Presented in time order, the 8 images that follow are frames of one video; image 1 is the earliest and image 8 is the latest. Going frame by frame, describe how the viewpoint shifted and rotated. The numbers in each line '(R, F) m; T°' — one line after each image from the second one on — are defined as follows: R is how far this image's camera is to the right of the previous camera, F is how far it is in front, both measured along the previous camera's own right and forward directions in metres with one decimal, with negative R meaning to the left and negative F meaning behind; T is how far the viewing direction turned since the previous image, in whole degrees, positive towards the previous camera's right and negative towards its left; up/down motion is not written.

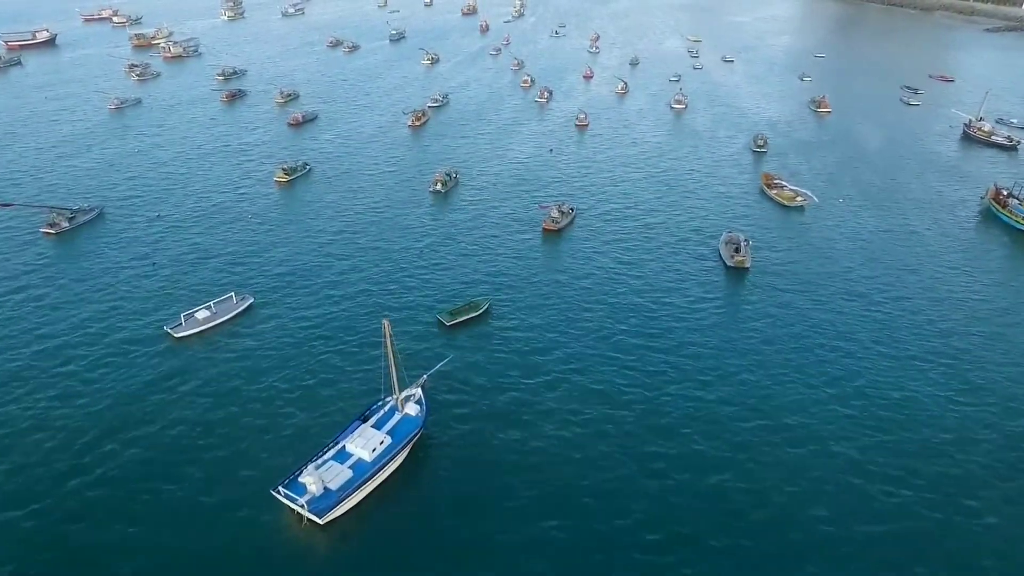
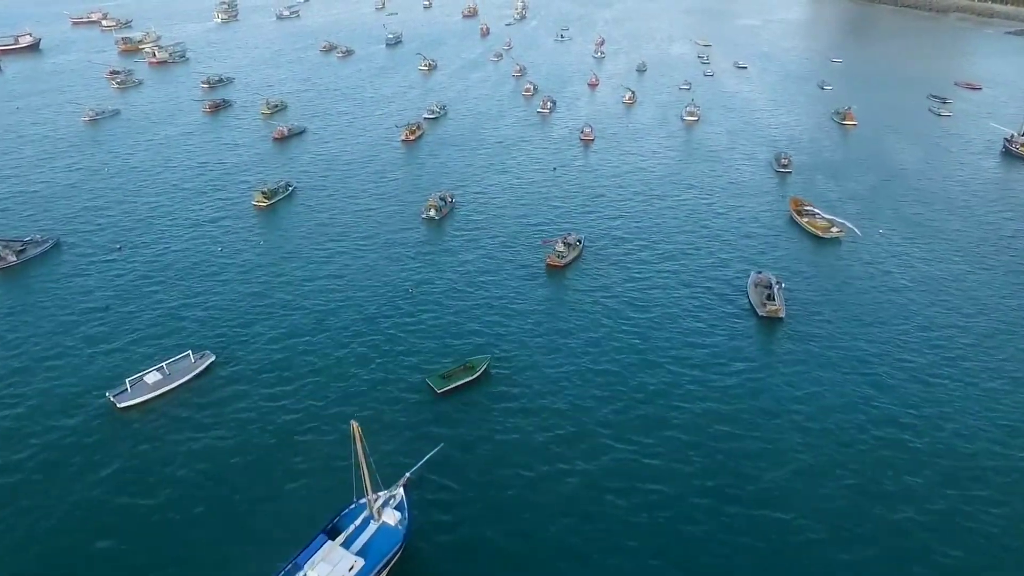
(+0.1, +12.6) m; 0°
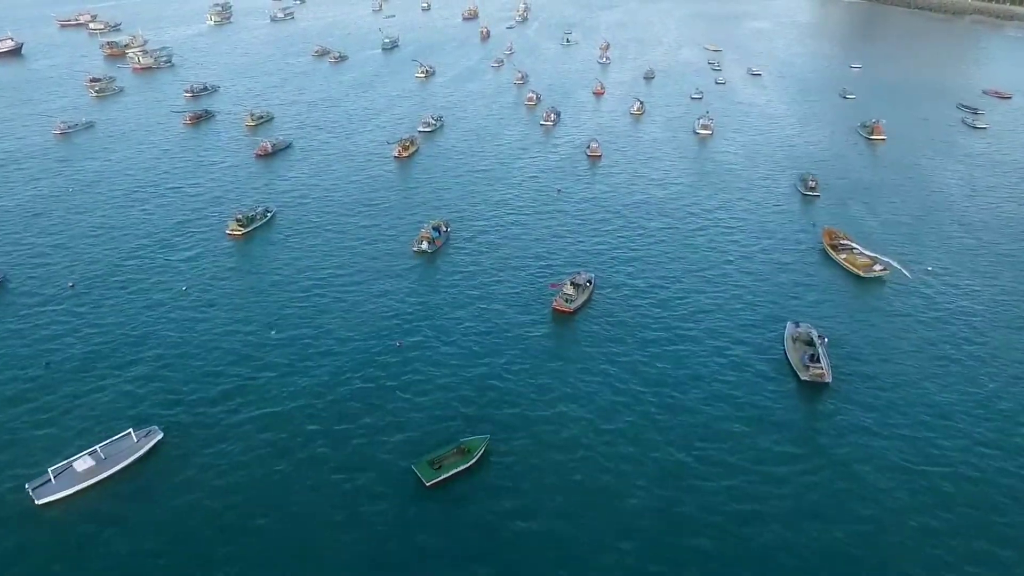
(0.0, +12.4) m; 0°
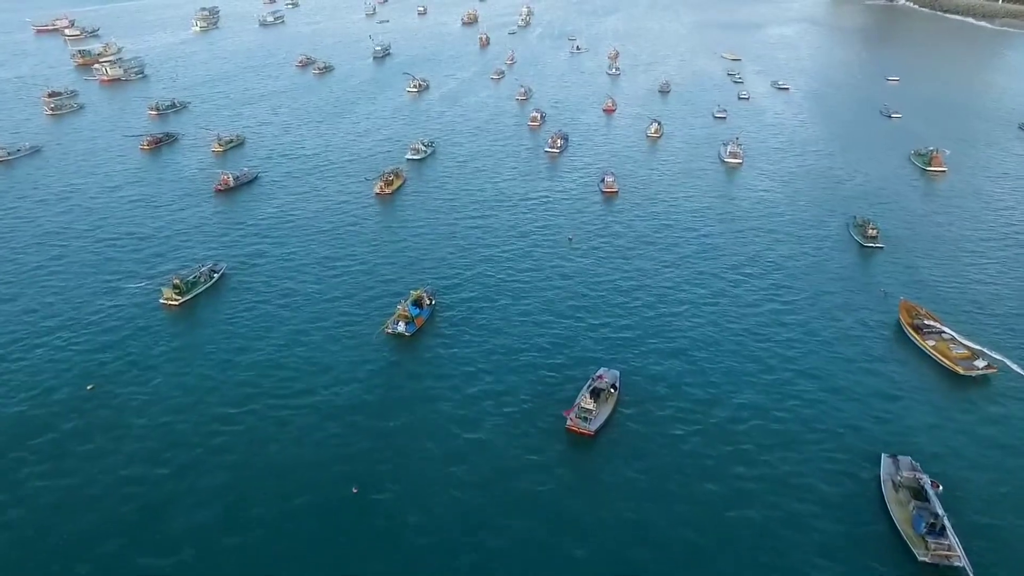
(+0.2, +21.9) m; 0°
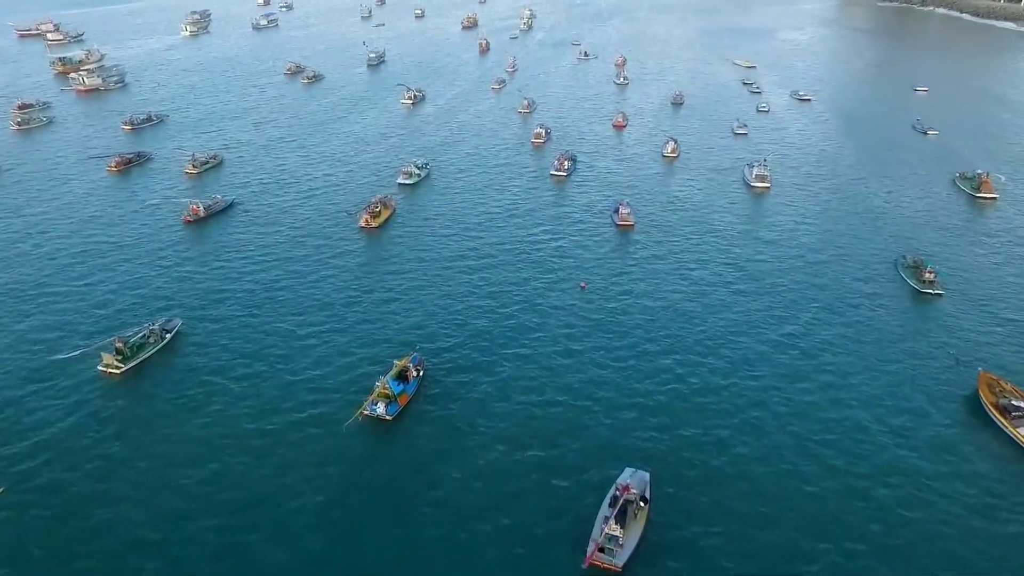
(-0.1, +14.5) m; 0°
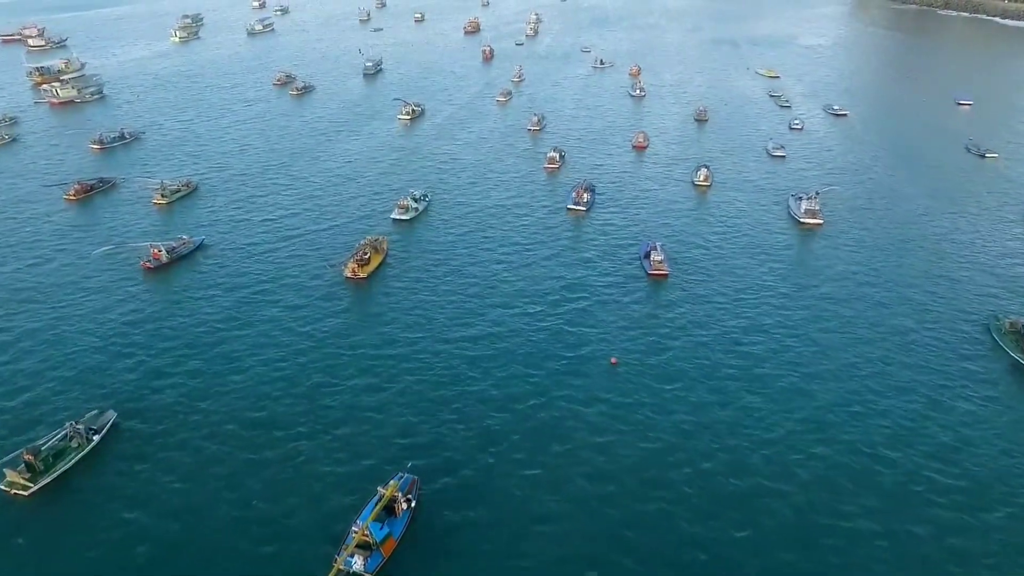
(-0.8, +17.6) m; 0°
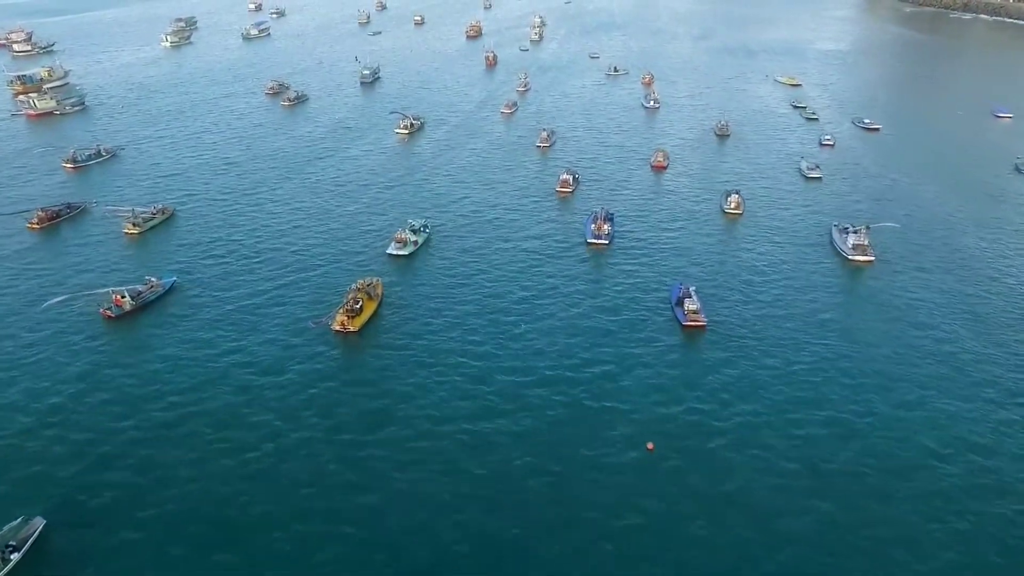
(-0.8, +13.2) m; 0°
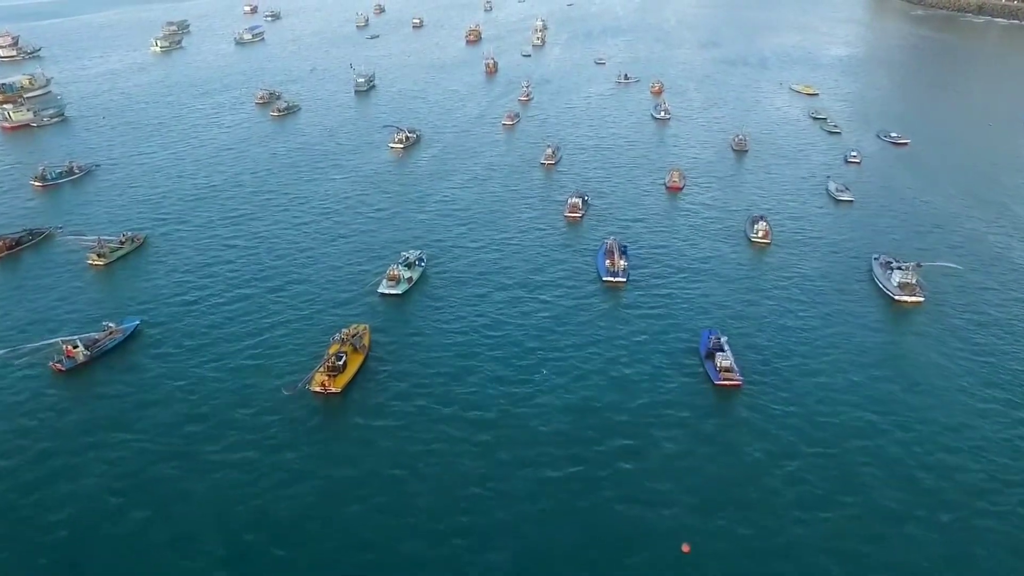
(-0.4, +11.5) m; 0°
